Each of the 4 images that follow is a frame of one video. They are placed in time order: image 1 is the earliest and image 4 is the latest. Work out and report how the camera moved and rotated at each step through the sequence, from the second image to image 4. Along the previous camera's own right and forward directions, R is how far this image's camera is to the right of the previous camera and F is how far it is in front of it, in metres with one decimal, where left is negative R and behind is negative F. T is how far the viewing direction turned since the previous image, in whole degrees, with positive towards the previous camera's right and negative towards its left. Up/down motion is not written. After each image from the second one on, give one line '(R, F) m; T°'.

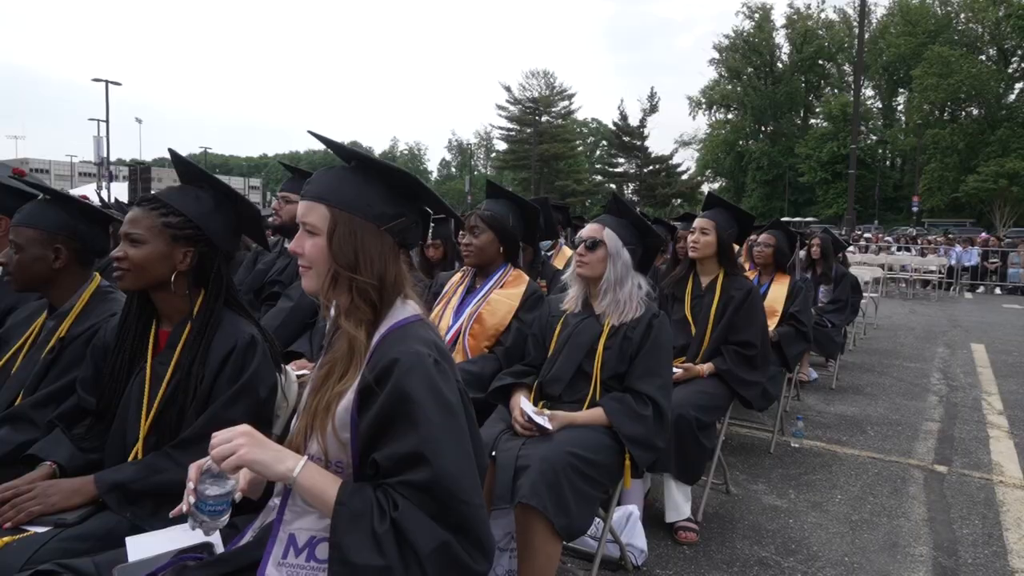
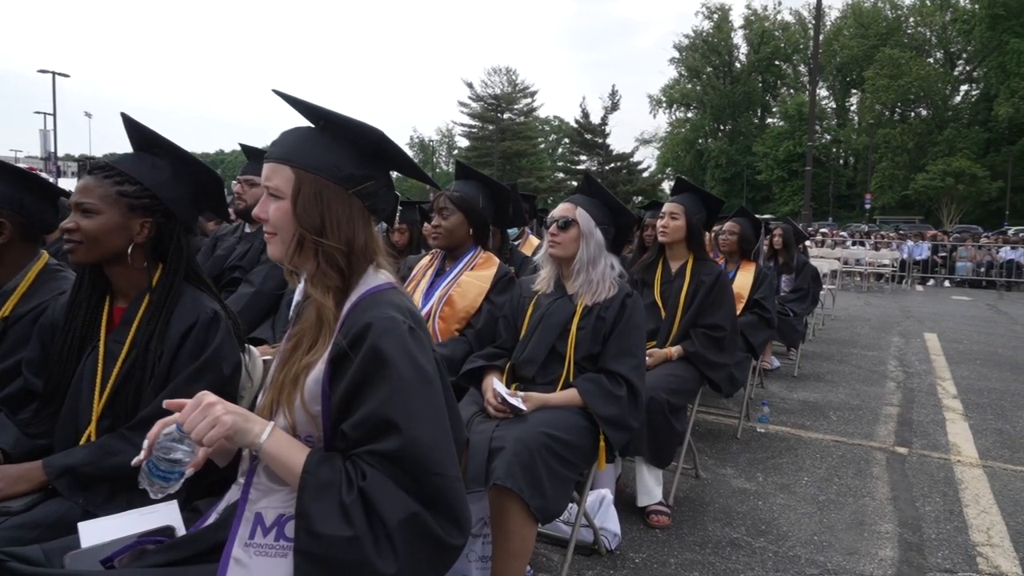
(0.0, +0.1) m; +3°
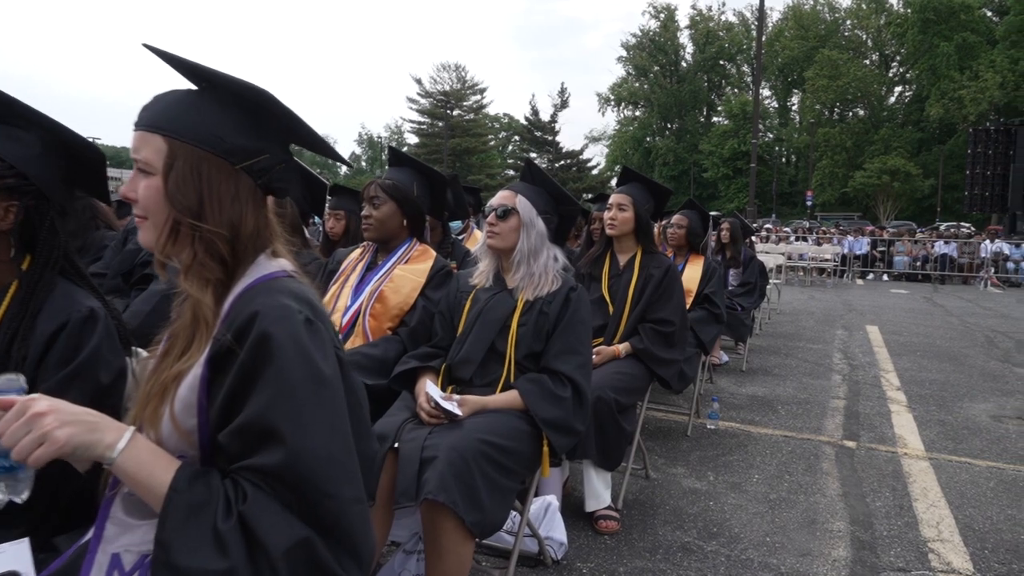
(+0.1, +0.3) m; +4°
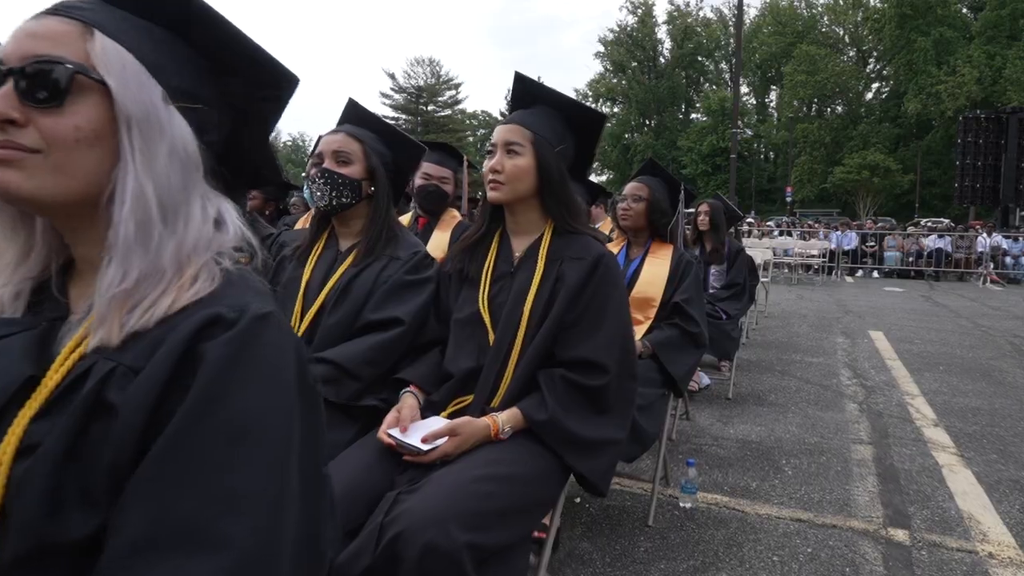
(+0.7, +2.3) m; +2°
